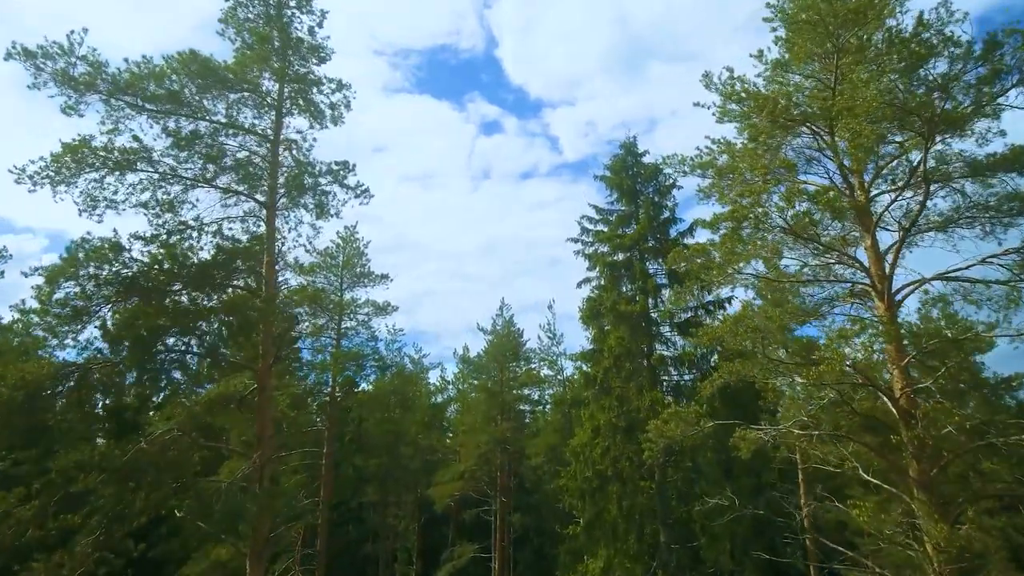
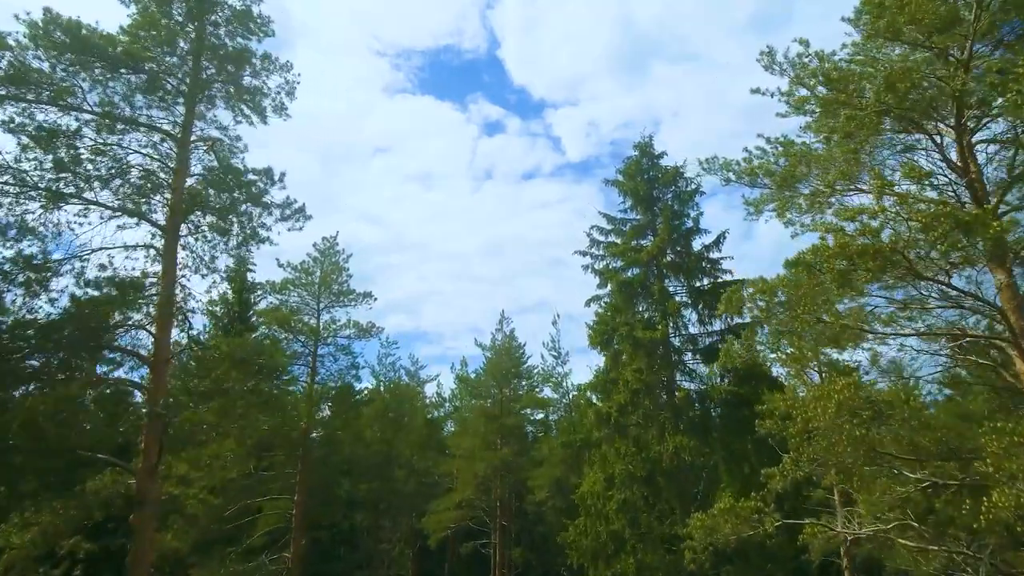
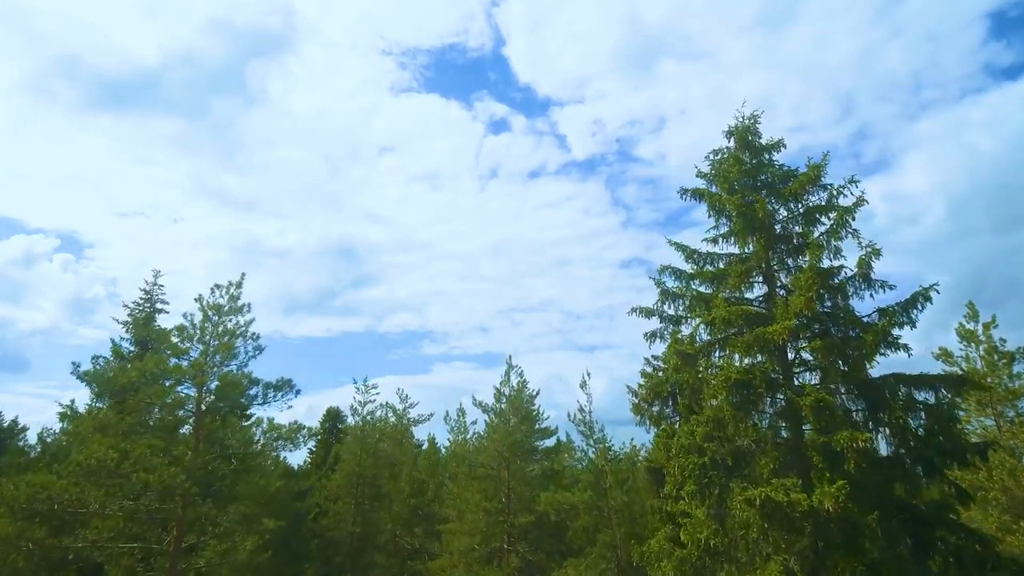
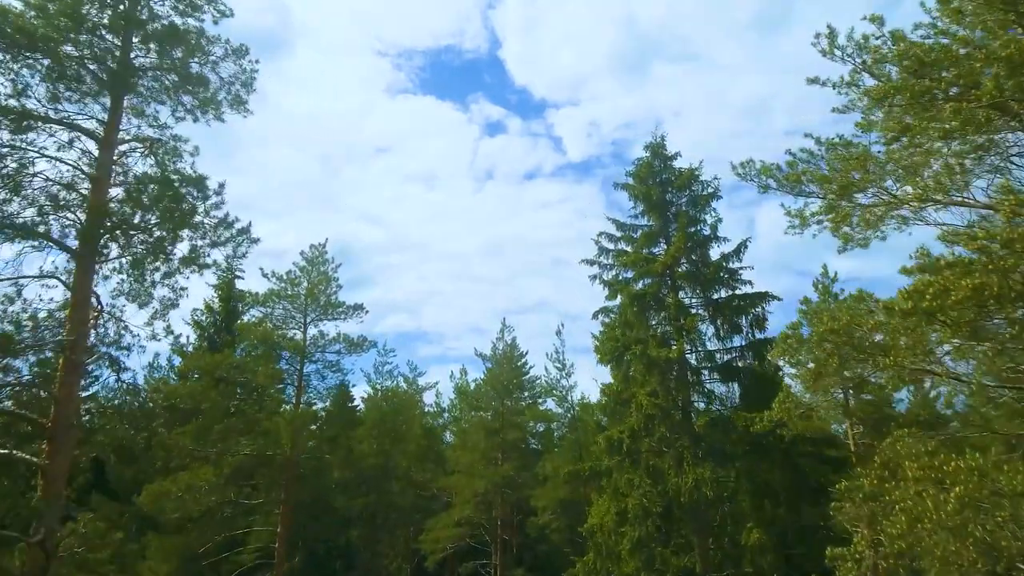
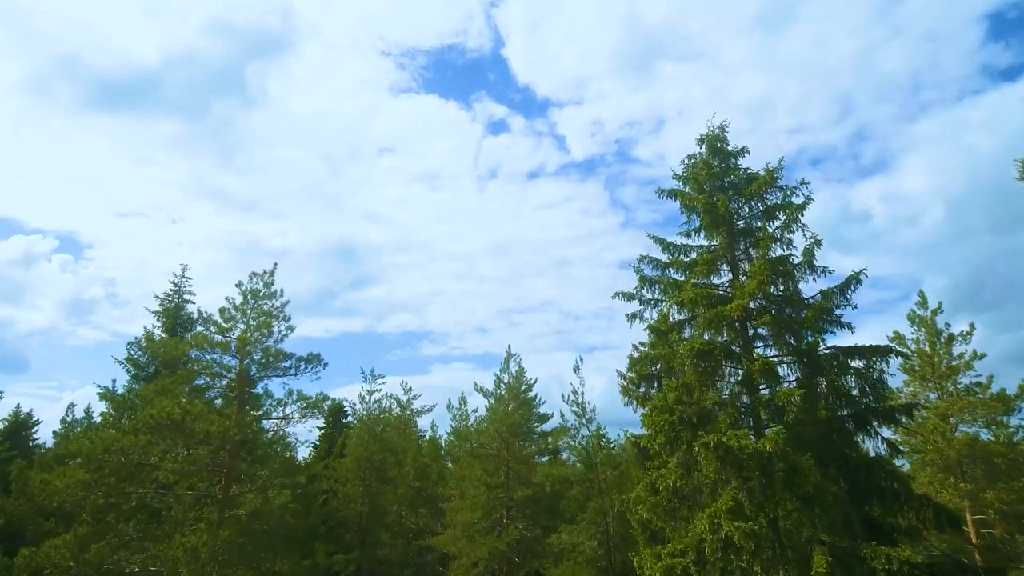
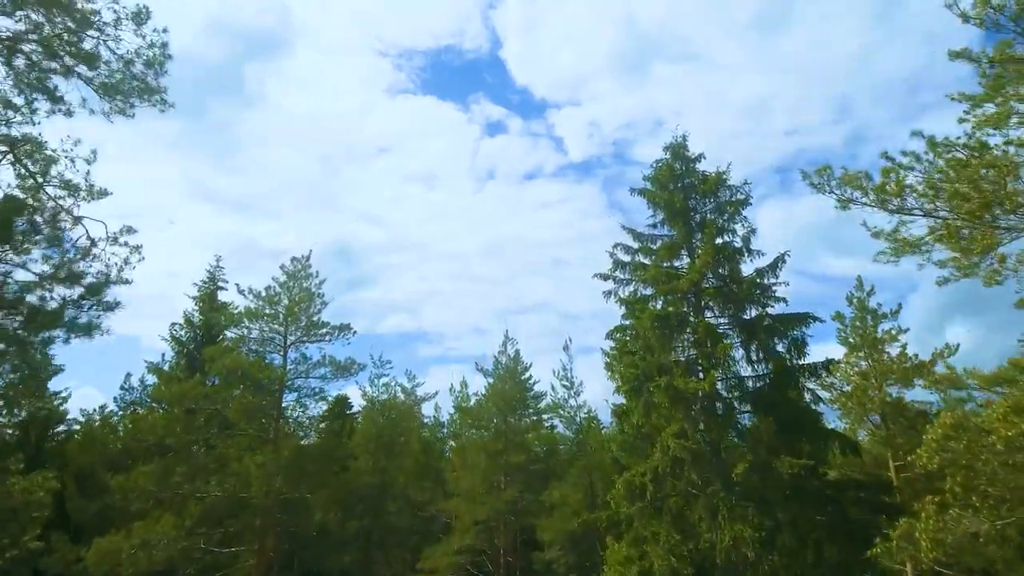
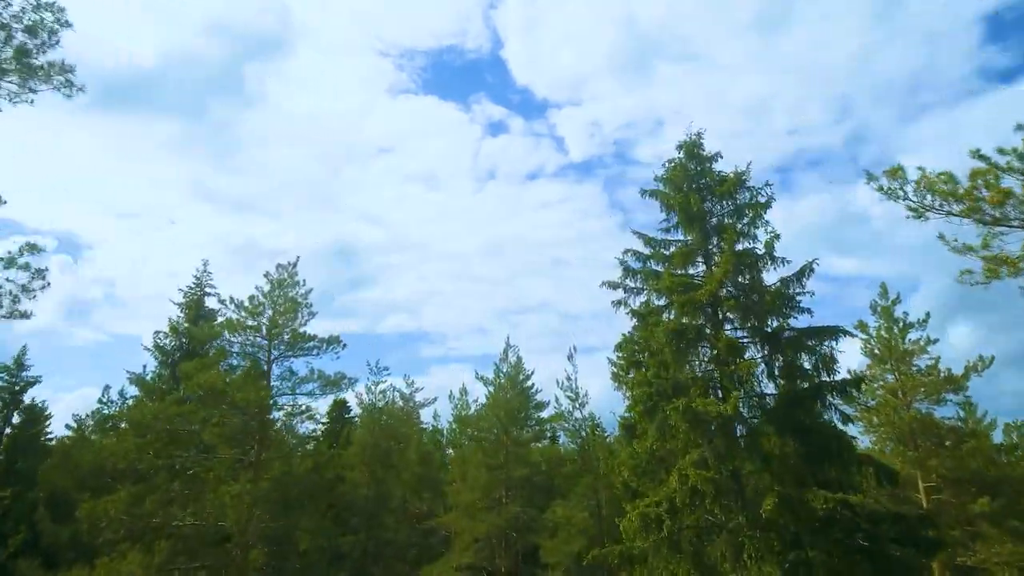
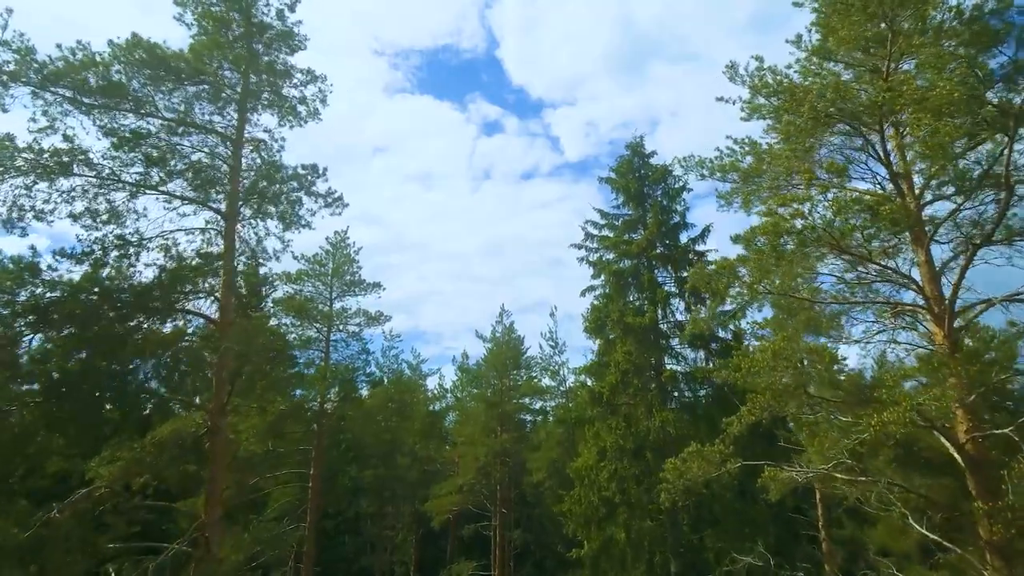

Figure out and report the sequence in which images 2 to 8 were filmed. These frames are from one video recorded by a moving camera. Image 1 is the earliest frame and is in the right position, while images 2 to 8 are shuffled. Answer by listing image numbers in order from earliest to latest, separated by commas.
8, 2, 4, 6, 7, 5, 3
